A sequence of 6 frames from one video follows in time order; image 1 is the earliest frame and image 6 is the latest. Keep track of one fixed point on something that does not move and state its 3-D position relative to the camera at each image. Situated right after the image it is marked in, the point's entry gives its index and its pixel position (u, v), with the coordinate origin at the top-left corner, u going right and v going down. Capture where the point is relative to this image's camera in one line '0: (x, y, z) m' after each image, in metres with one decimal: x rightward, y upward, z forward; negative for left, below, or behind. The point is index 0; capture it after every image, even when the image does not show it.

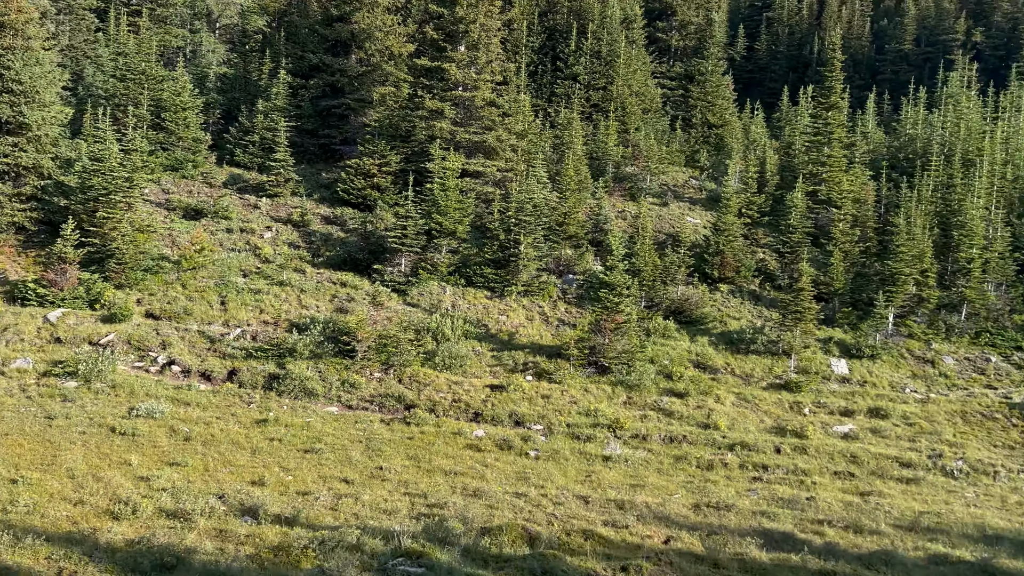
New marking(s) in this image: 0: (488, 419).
0: (-0.6, -3.3, +19.4) m
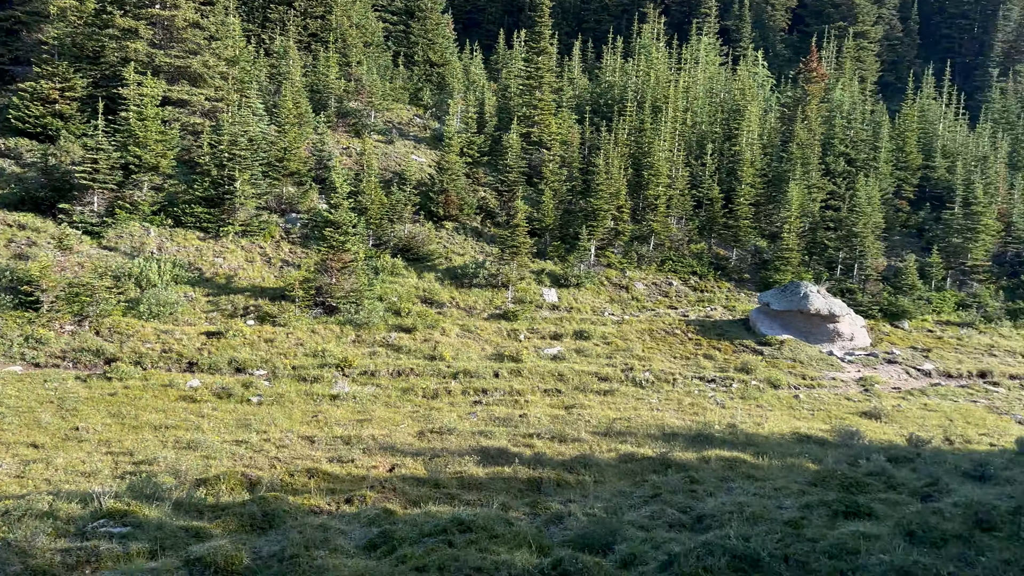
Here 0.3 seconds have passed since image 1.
0: (-7.4, -1.9, +18.3) m
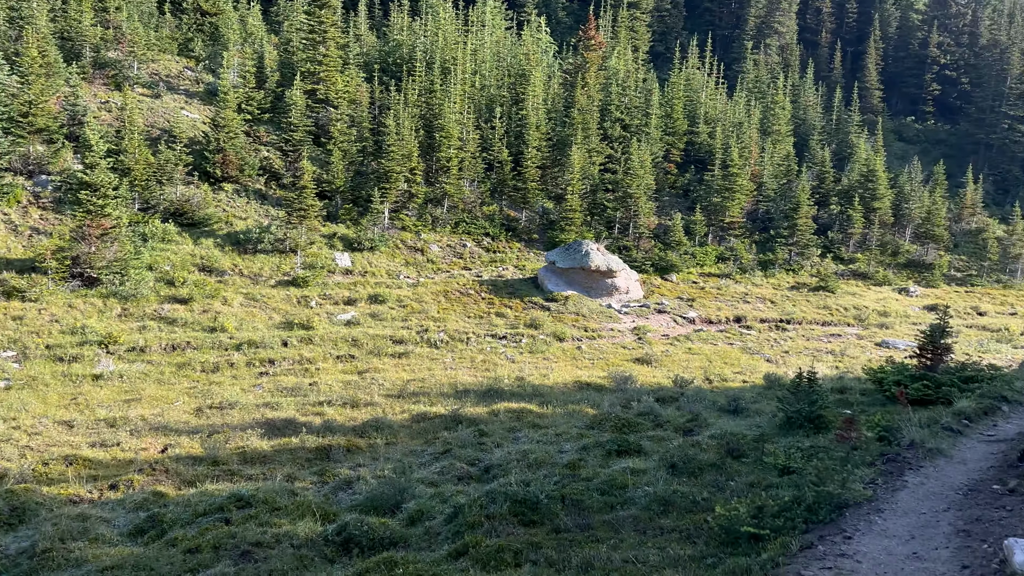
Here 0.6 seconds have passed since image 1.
0: (-12.2, -1.3, +15.7) m
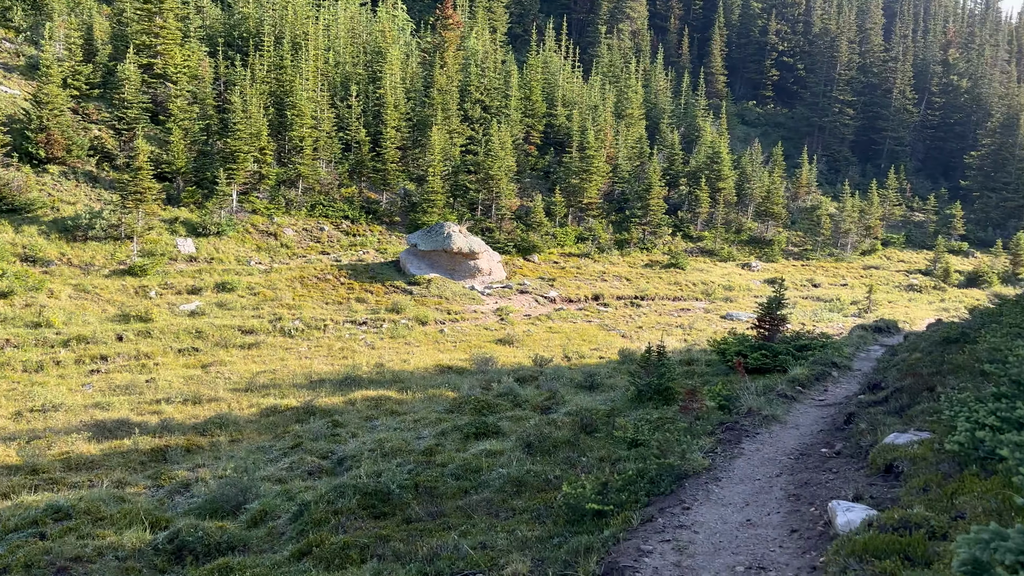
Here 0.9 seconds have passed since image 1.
0: (-14.9, -1.3, +13.0) m
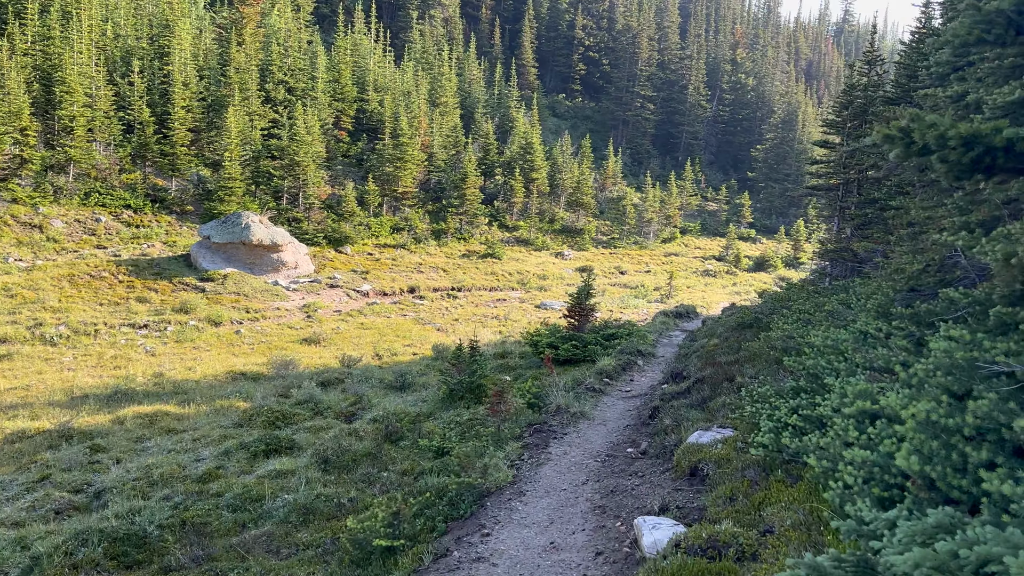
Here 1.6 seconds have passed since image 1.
0: (-17.7, -1.6, +8.2) m
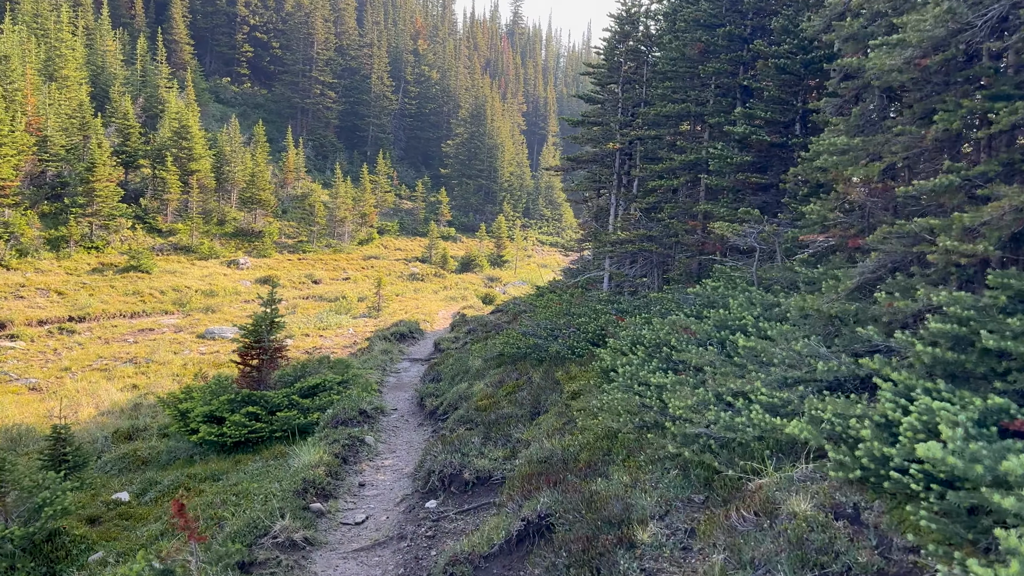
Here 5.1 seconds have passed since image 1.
0: (-17.5, -3.0, -5.5) m
